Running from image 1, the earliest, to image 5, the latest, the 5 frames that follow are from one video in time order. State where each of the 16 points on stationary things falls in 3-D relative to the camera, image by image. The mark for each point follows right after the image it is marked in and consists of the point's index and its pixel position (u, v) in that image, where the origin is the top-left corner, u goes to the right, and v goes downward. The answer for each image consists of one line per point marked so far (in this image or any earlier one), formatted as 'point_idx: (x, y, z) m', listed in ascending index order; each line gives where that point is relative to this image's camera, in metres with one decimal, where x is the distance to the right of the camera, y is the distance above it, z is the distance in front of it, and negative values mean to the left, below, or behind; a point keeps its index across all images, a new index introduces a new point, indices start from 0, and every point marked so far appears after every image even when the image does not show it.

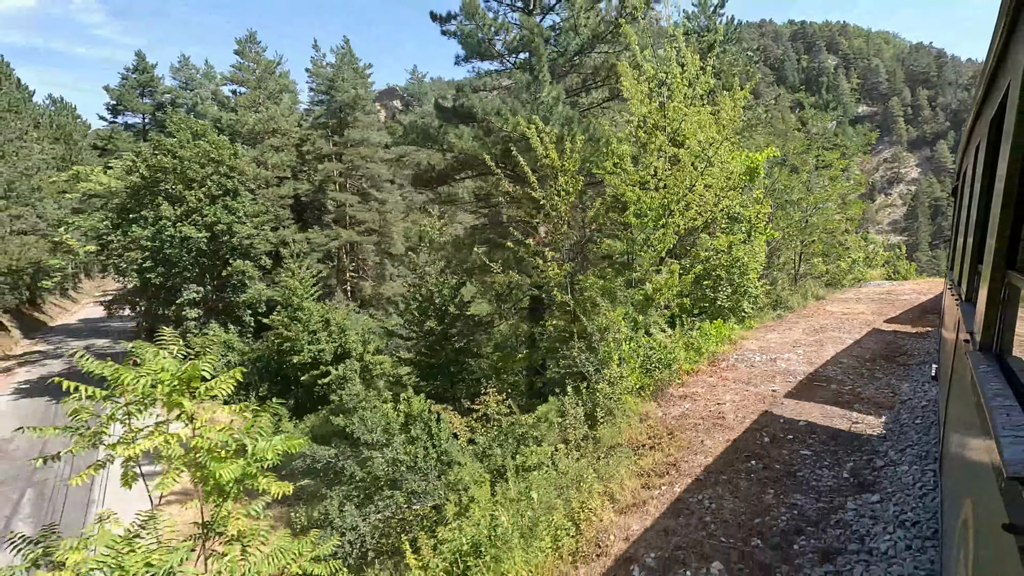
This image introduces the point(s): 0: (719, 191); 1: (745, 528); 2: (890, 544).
0: (+3.6, +1.6, +9.2) m
1: (+1.7, -1.7, +3.9) m
2: (+2.4, -1.6, +3.4) m
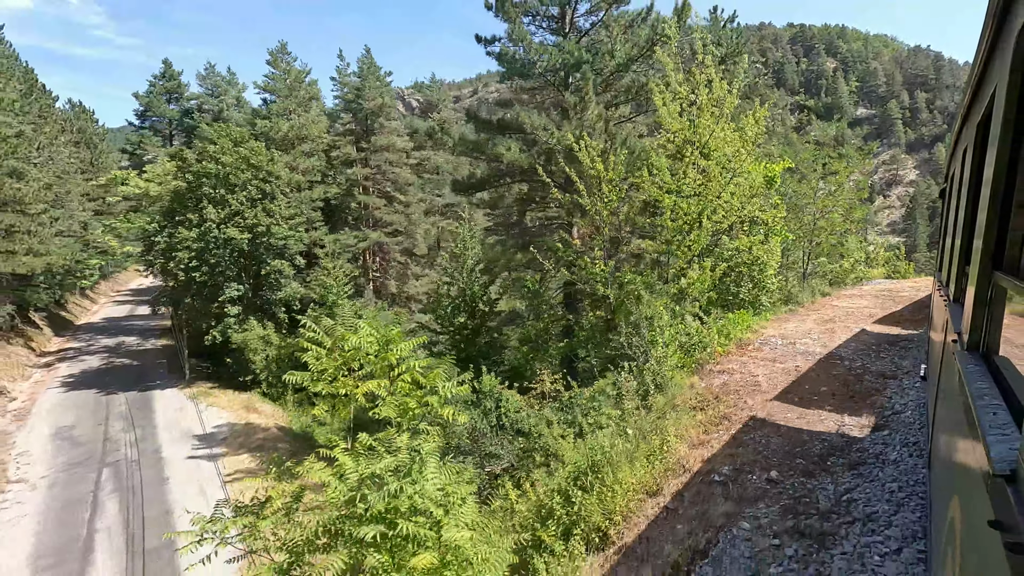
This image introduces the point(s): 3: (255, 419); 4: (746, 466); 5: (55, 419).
0: (+4.5, +1.7, +10.4) m
1: (+2.7, -1.6, +5.1) m
2: (+3.3, -1.4, +4.7) m
3: (-9.0, -4.6, +18.8) m
4: (+2.3, -1.7, +5.1) m
5: (-15.9, -4.6, +18.7) m
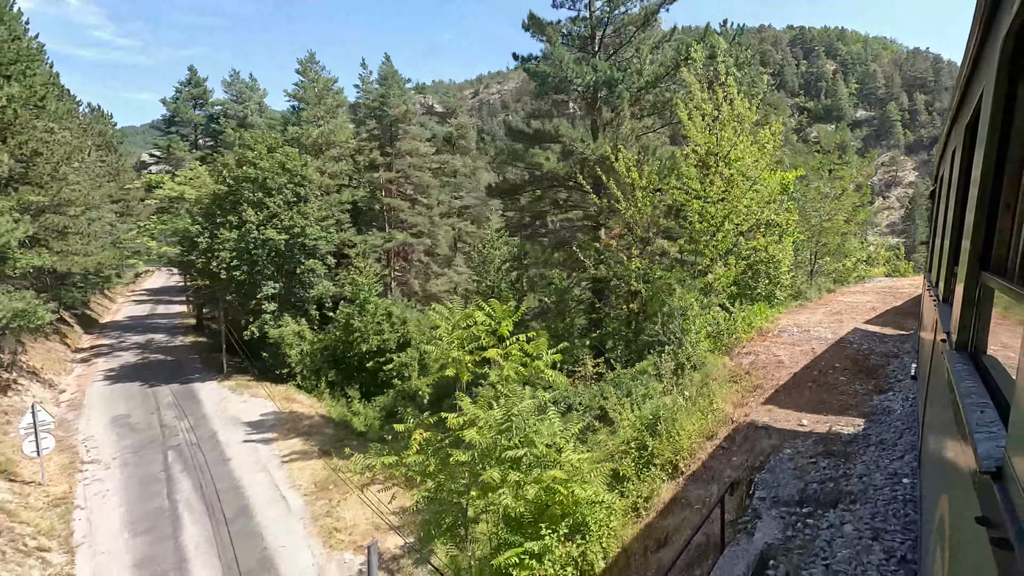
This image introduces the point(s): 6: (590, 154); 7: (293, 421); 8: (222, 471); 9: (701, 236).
0: (+5.4, +1.8, +11.7) m
1: (+3.6, -1.5, +6.4) m
2: (+4.3, -1.3, +5.9) m
3: (-8.0, -4.5, +20.0) m
4: (+3.2, -1.6, +6.3) m
5: (-15.0, -4.5, +20.0) m
6: (+2.0, +3.4, +13.6) m
7: (-7.4, -4.5, +18.3) m
8: (-7.8, -4.9, +14.5) m
9: (+4.1, +1.1, +11.4) m
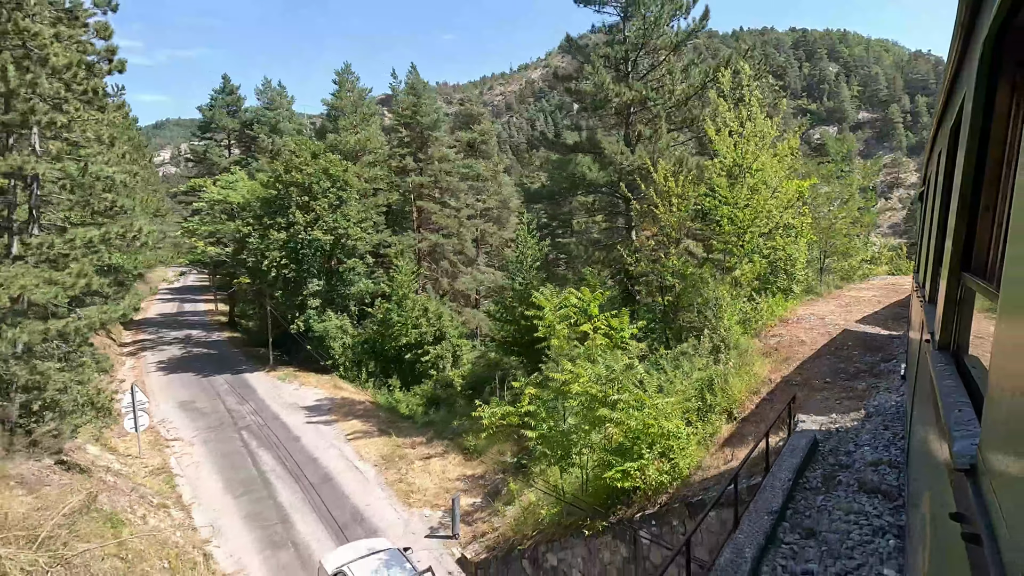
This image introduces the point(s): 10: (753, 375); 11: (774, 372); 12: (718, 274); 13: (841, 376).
0: (+6.7, +2.0, +13.4) m
1: (+4.9, -1.3, +8.1) m
2: (+5.5, -1.2, +7.6) m
3: (-6.8, -4.3, +21.7) m
4: (+4.4, -1.4, +8.0) m
5: (-13.7, -4.3, +21.7) m
6: (+3.3, +3.5, +15.3) m
7: (-6.2, -4.4, +20.0) m
8: (-6.6, -4.8, +16.2) m
9: (+5.3, +1.3, +13.1) m
10: (+3.9, -1.5, +8.7) m
11: (+4.3, -1.4, +8.8) m
12: (+5.0, +0.3, +13.0) m
13: (+5.0, -1.3, +8.1) m
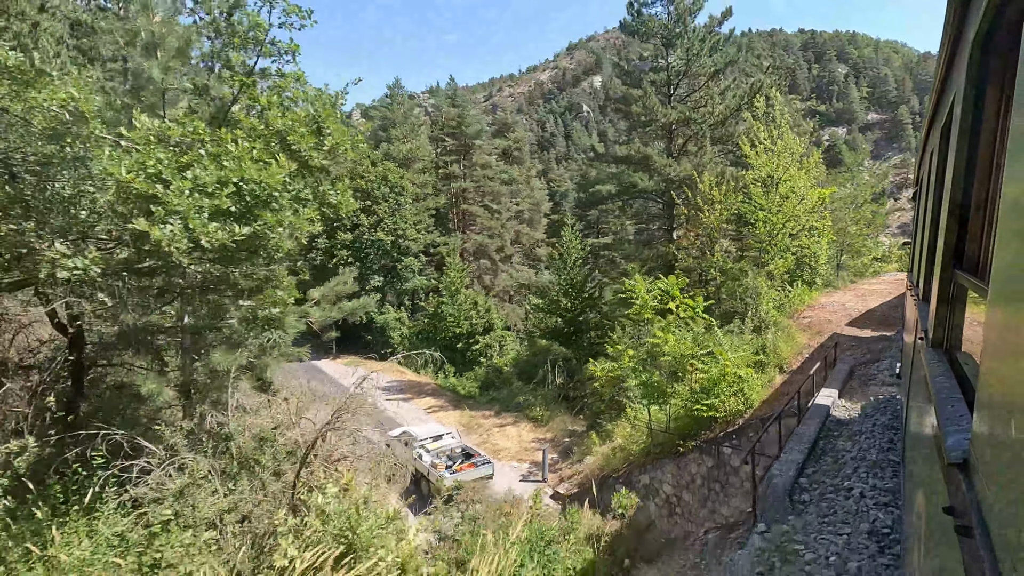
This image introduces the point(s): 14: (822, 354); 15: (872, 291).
0: (+8.7, +2.2, +15.9) m
1: (+6.8, -1.1, +10.6) m
2: (+7.4, -1.0, +10.1) m
3: (-4.7, -4.1, +24.3) m
4: (+6.4, -1.2, +10.5) m
5: (-11.6, -4.1, +24.4) m
6: (+5.3, +3.7, +17.8) m
7: (-4.1, -4.1, +22.6) m
8: (-4.5, -4.6, +18.8) m
9: (+7.3, +1.5, +15.6) m
10: (+5.9, -1.2, +11.2) m
11: (+6.2, -1.2, +11.3) m
12: (+6.9, +0.6, +15.4) m
13: (+6.9, -1.1, +10.6) m
14: (+6.1, -1.2, +10.6) m
15: (+12.5, -0.1, +18.6) m
